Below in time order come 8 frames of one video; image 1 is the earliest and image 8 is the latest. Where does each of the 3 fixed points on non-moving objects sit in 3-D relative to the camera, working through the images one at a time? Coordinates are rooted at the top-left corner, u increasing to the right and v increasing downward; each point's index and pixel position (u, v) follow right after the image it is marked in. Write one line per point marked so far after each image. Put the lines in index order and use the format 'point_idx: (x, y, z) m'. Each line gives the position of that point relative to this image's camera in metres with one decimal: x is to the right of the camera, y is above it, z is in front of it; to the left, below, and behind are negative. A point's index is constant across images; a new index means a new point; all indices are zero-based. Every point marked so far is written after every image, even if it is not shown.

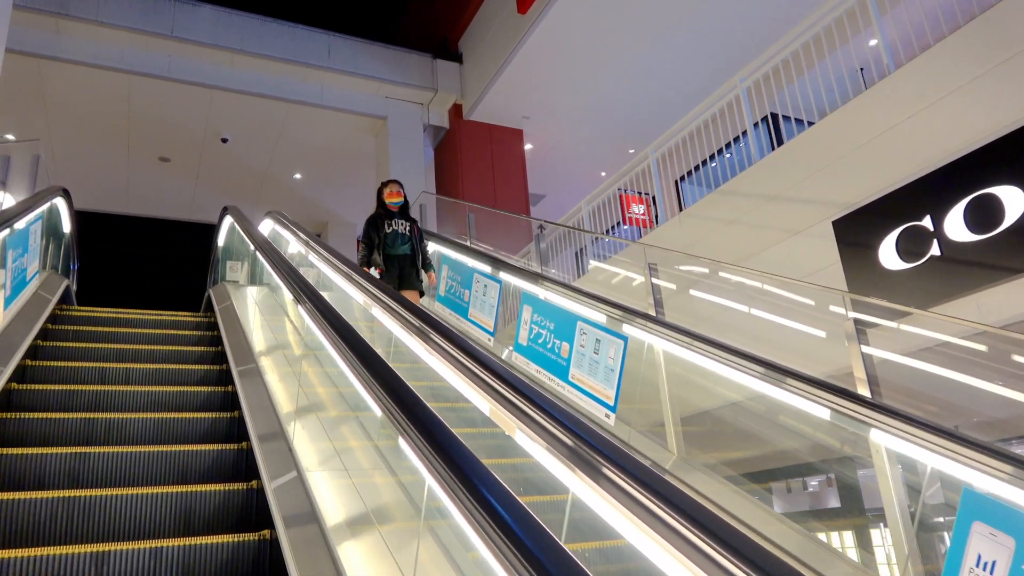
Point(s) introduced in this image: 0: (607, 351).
0: (+0.6, -0.4, +4.1) m
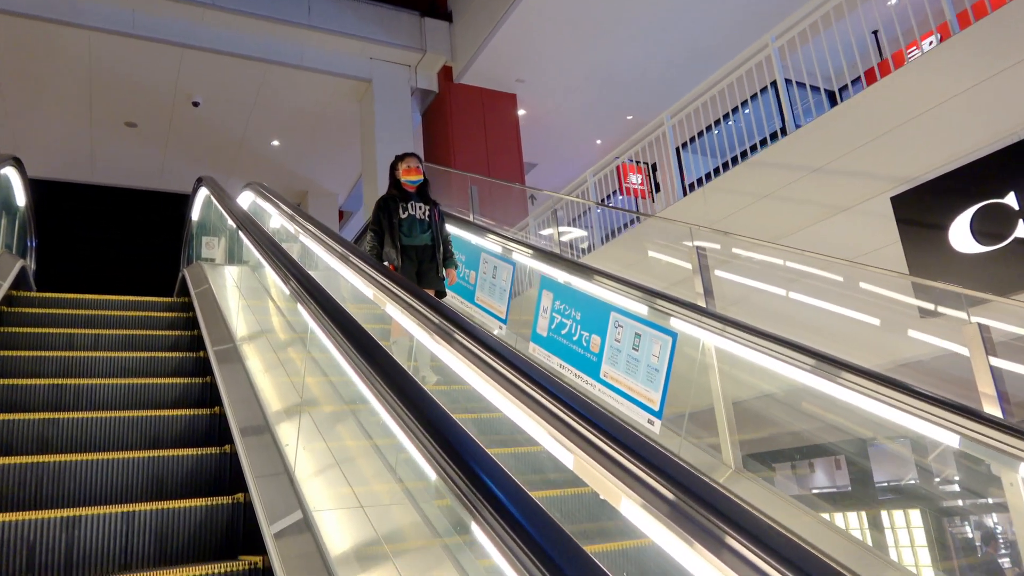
0: (+0.7, -0.3, +3.6) m
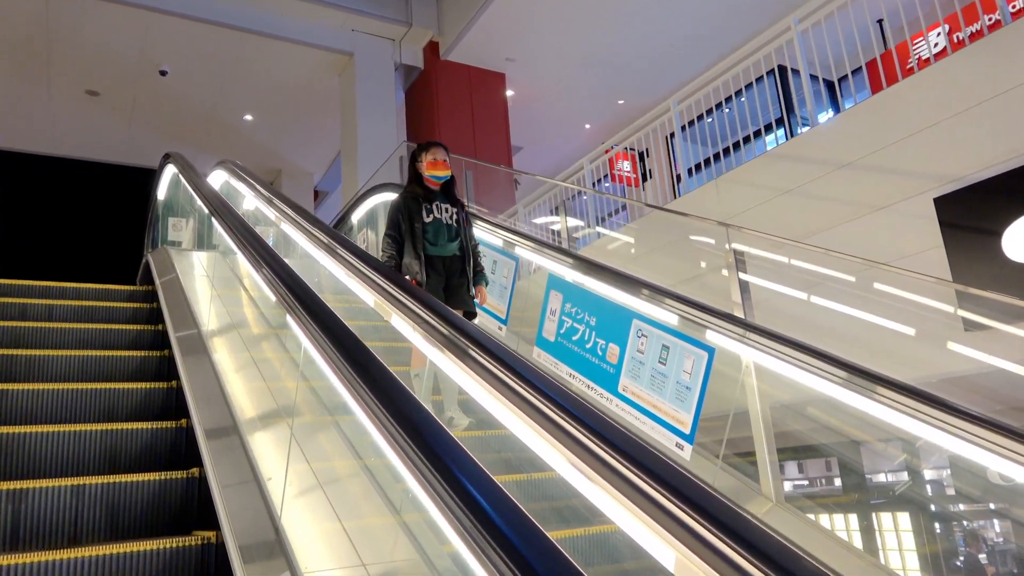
0: (+0.7, -0.3, +3.2) m
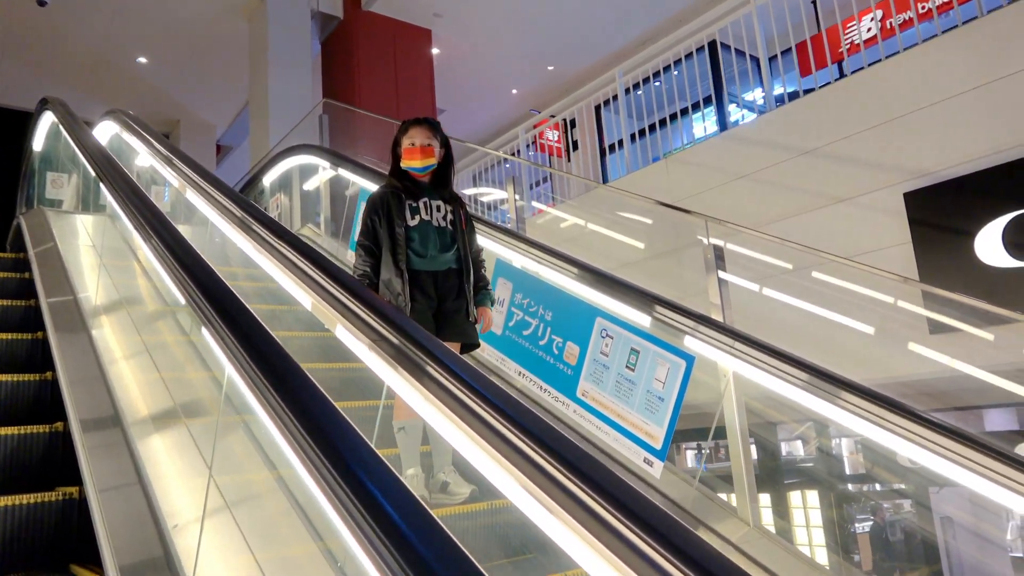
0: (+0.5, -0.3, +2.9) m
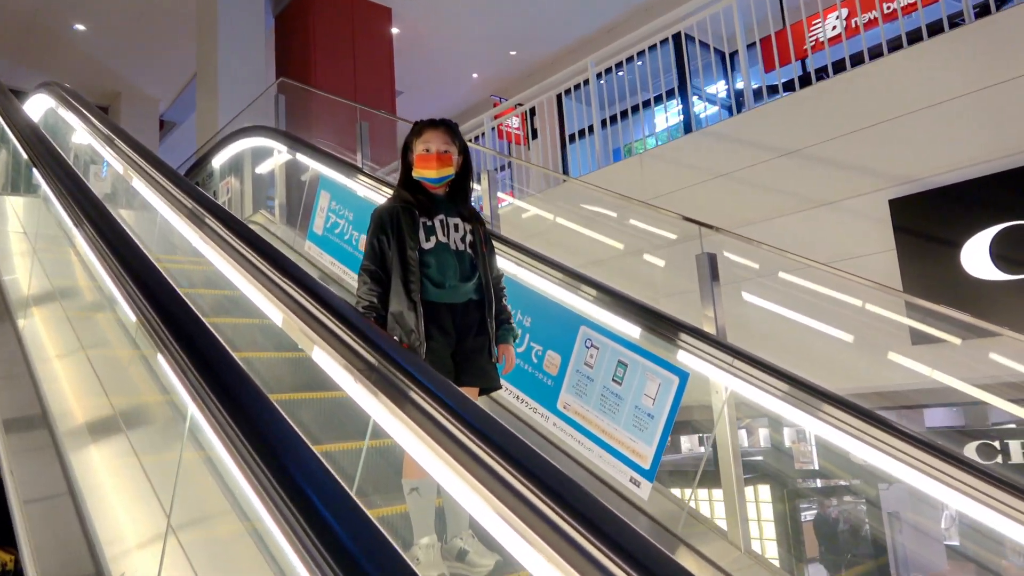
0: (+0.5, -0.4, +2.8) m
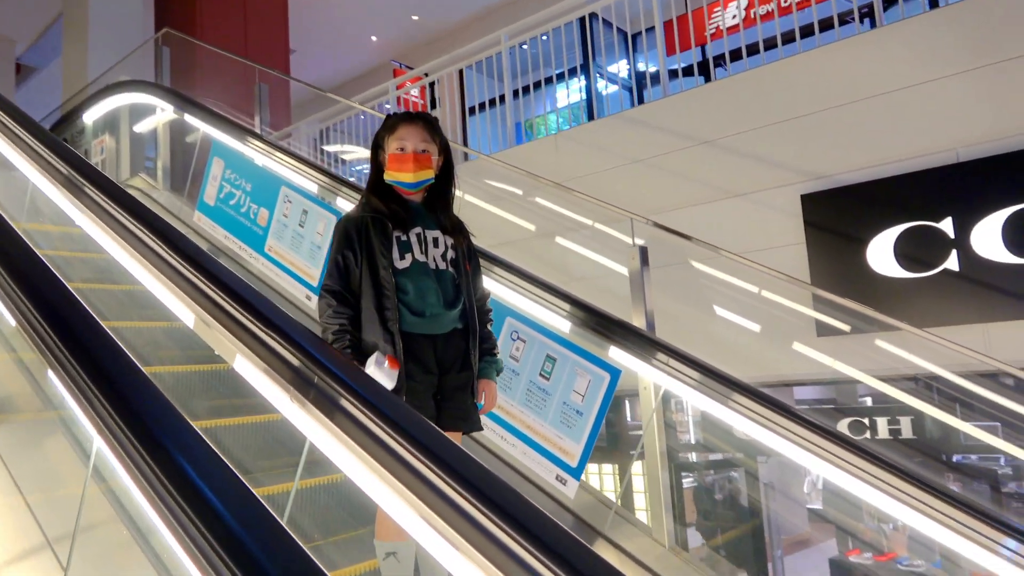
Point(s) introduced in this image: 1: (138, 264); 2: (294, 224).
0: (+0.2, -0.3, +2.7) m
1: (-0.9, 0.0, +1.9) m
2: (-1.1, +0.3, +3.8) m
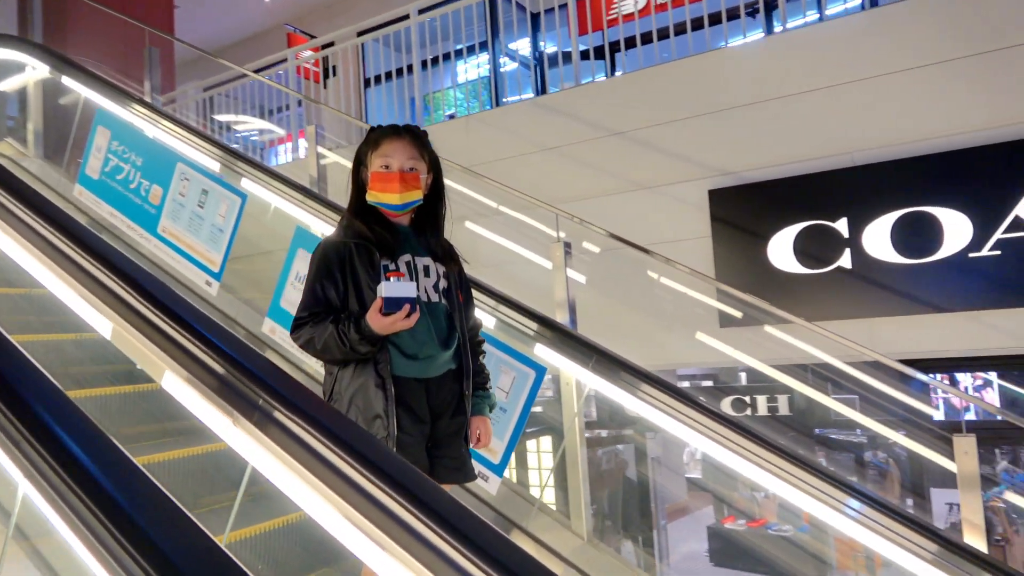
0: (-0.1, -0.3, +2.6) m
1: (-1.1, 0.0, +1.7) m
2: (-1.5, +0.4, +3.6) m
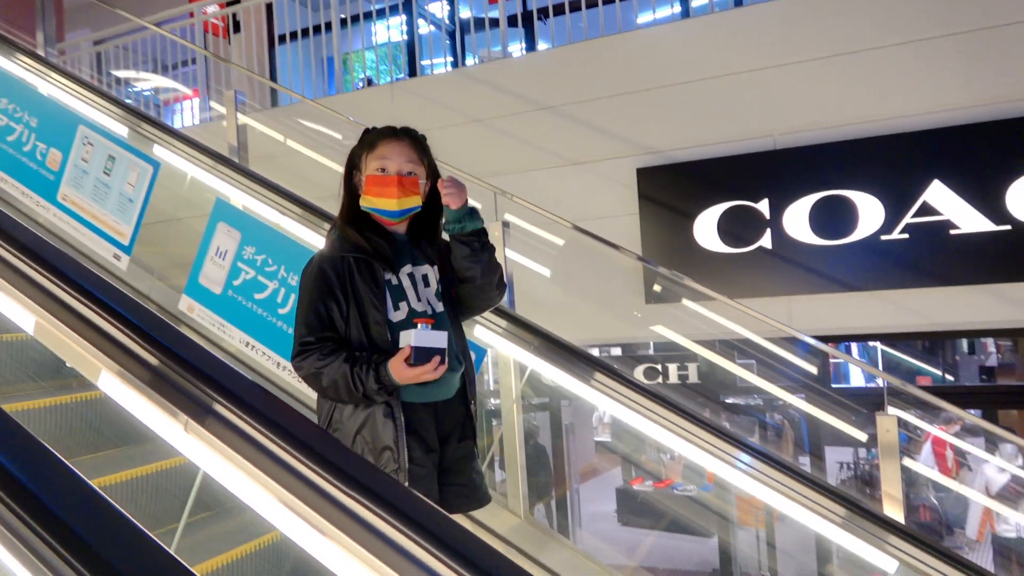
0: (-0.3, -0.2, +2.6) m
1: (-1.2, +0.1, +1.5) m
2: (-1.8, +0.5, +3.3) m
